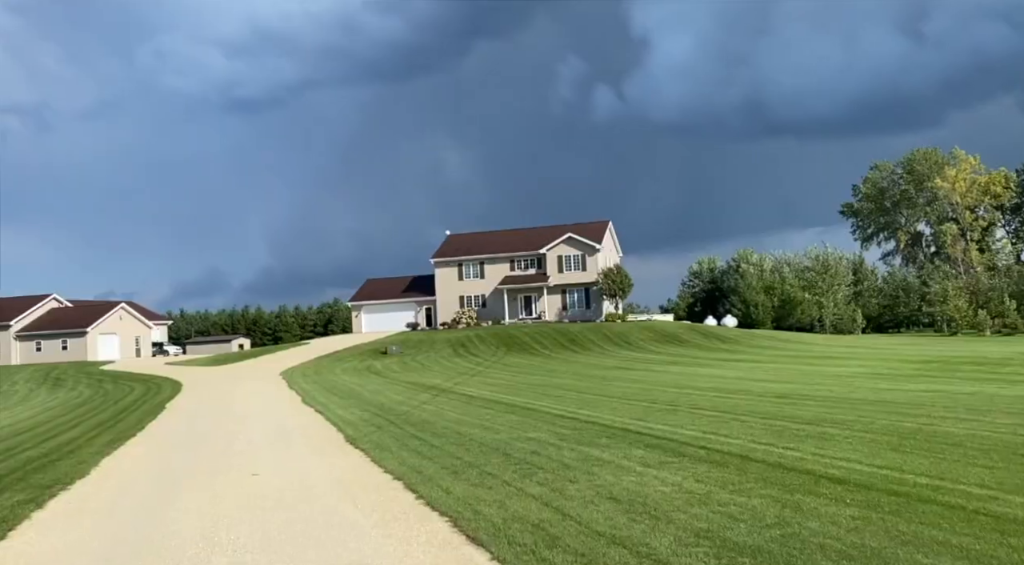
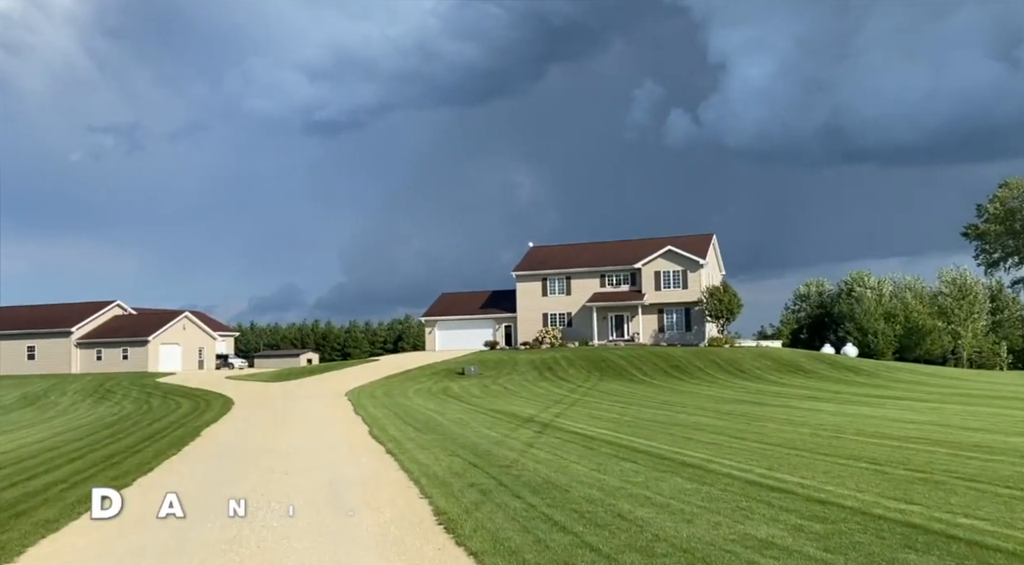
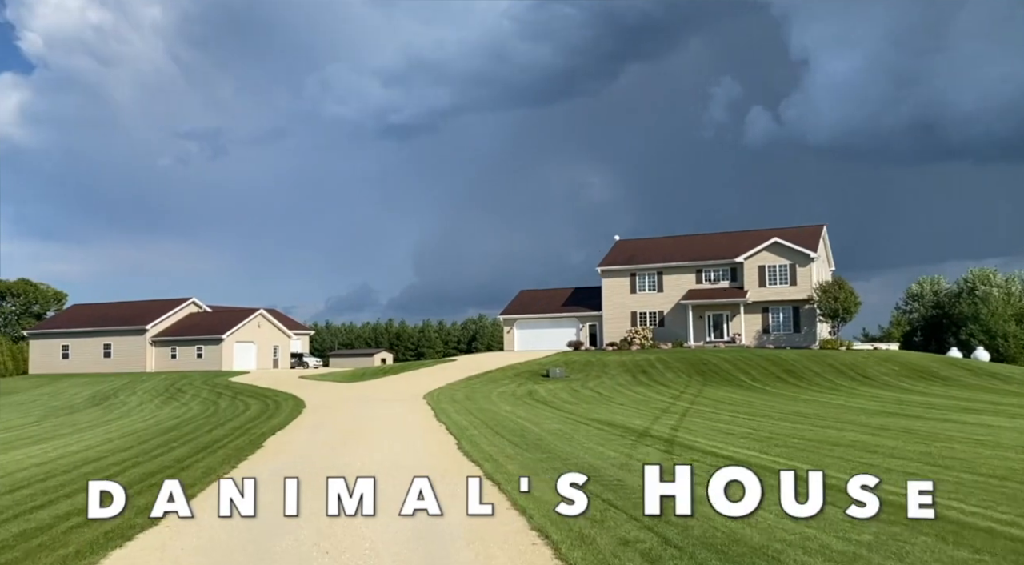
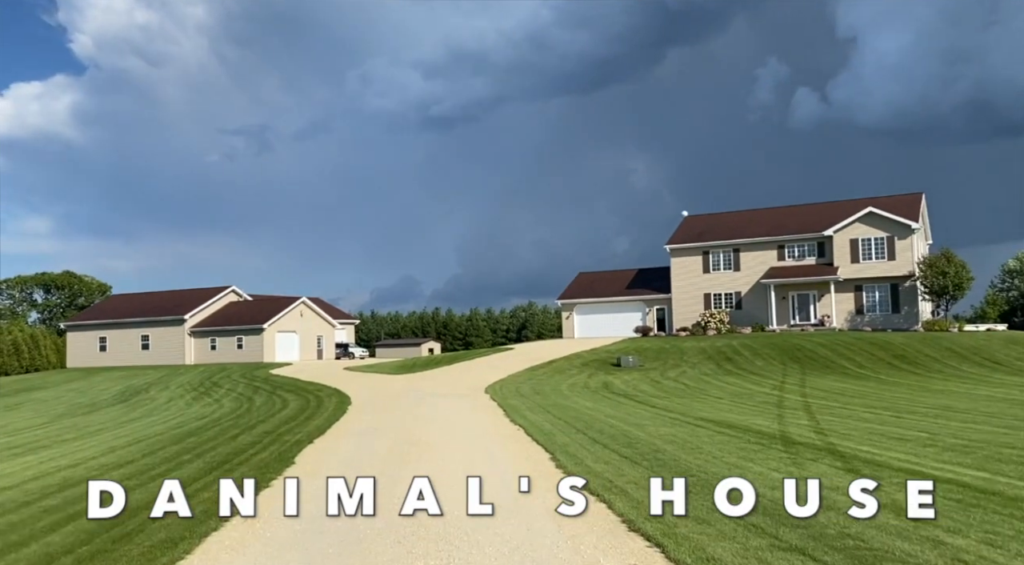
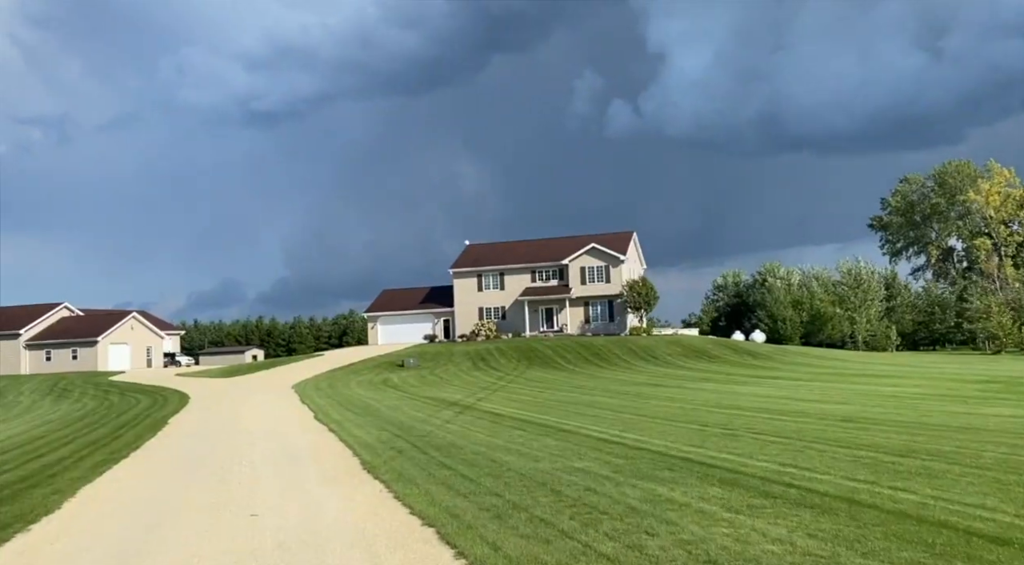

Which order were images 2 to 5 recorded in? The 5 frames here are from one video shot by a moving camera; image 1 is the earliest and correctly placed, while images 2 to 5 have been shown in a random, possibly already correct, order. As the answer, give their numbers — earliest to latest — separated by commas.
5, 2, 3, 4
